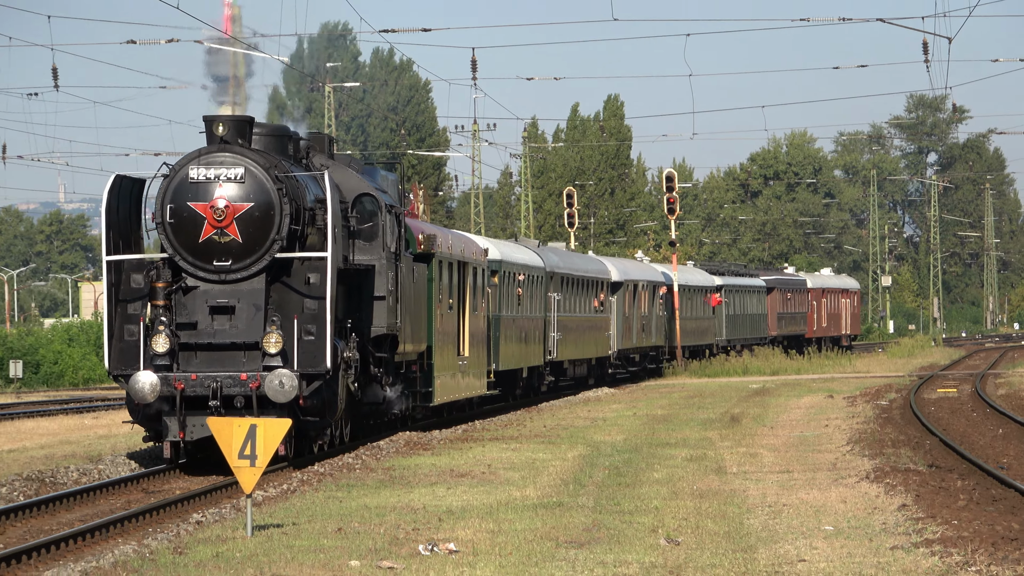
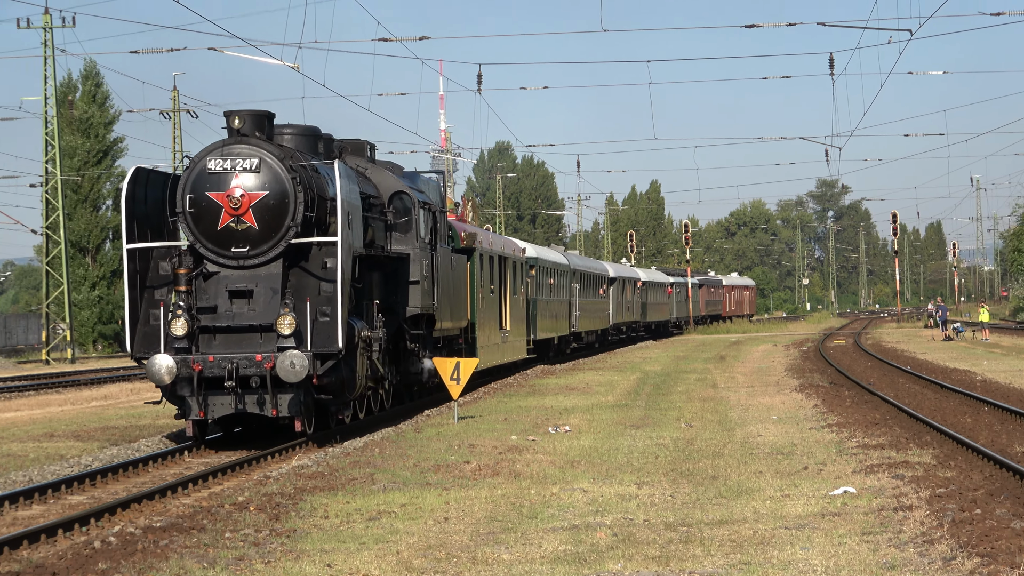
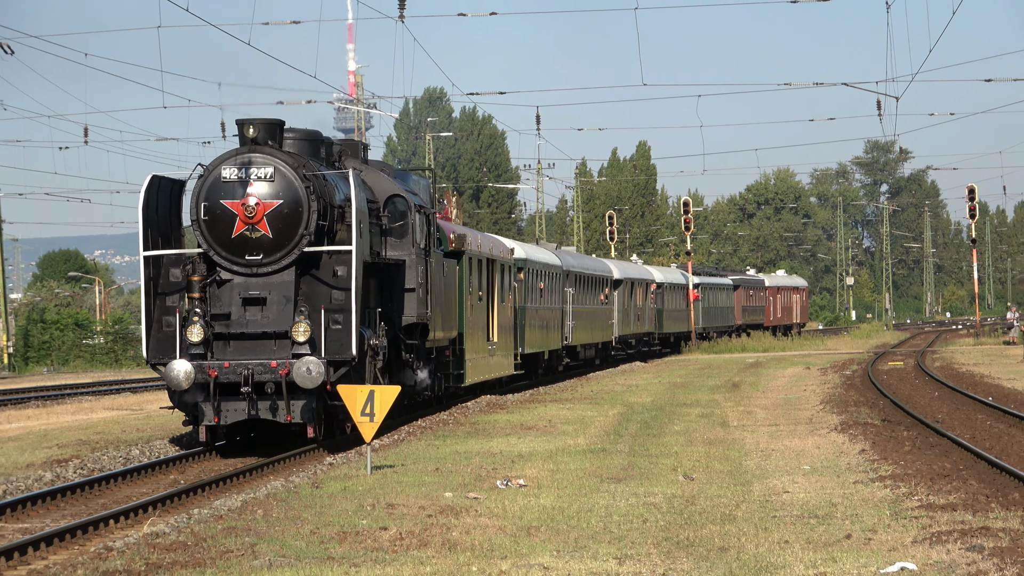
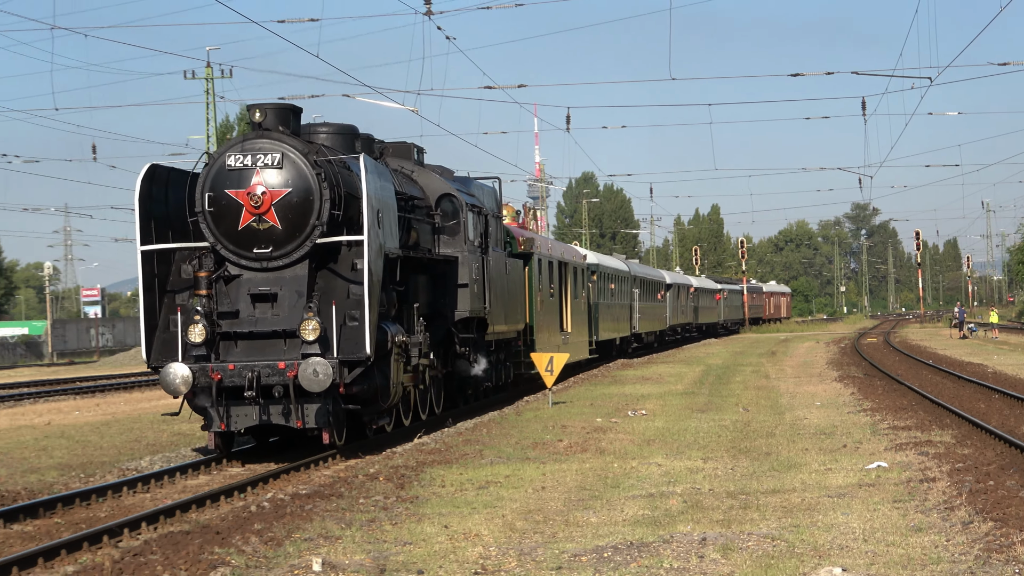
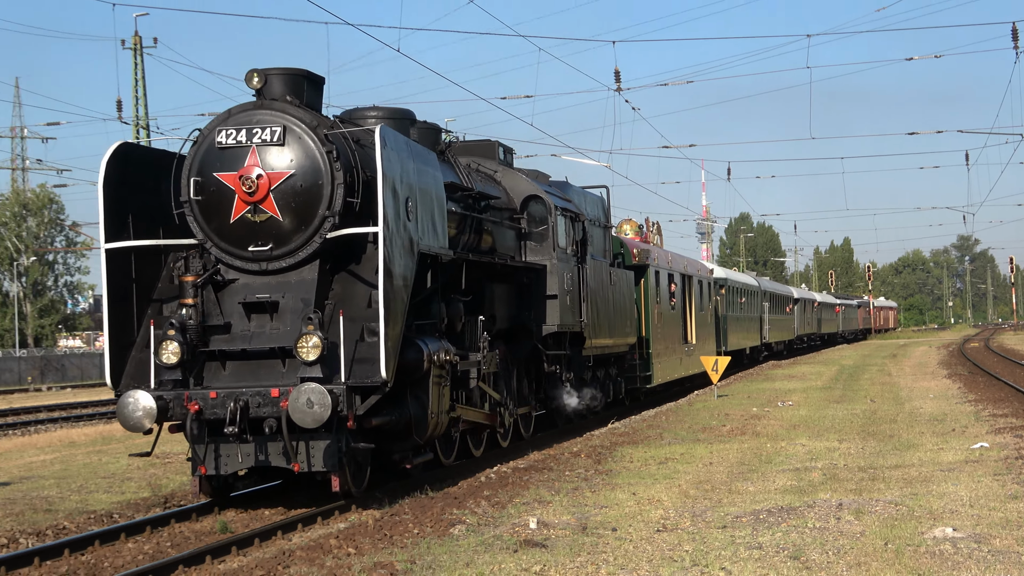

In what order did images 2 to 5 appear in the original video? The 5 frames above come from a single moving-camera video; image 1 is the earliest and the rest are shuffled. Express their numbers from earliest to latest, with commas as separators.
3, 2, 4, 5
